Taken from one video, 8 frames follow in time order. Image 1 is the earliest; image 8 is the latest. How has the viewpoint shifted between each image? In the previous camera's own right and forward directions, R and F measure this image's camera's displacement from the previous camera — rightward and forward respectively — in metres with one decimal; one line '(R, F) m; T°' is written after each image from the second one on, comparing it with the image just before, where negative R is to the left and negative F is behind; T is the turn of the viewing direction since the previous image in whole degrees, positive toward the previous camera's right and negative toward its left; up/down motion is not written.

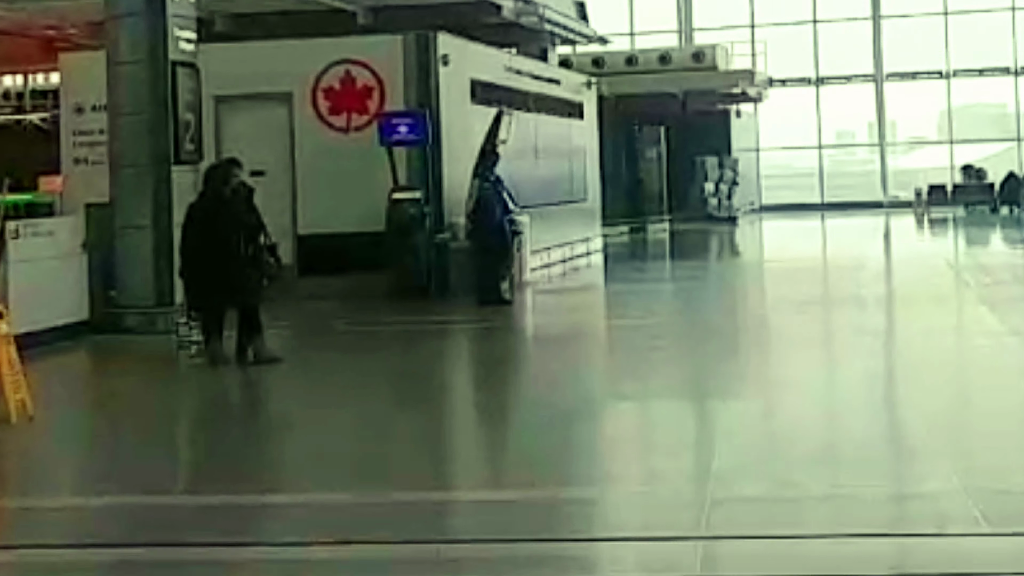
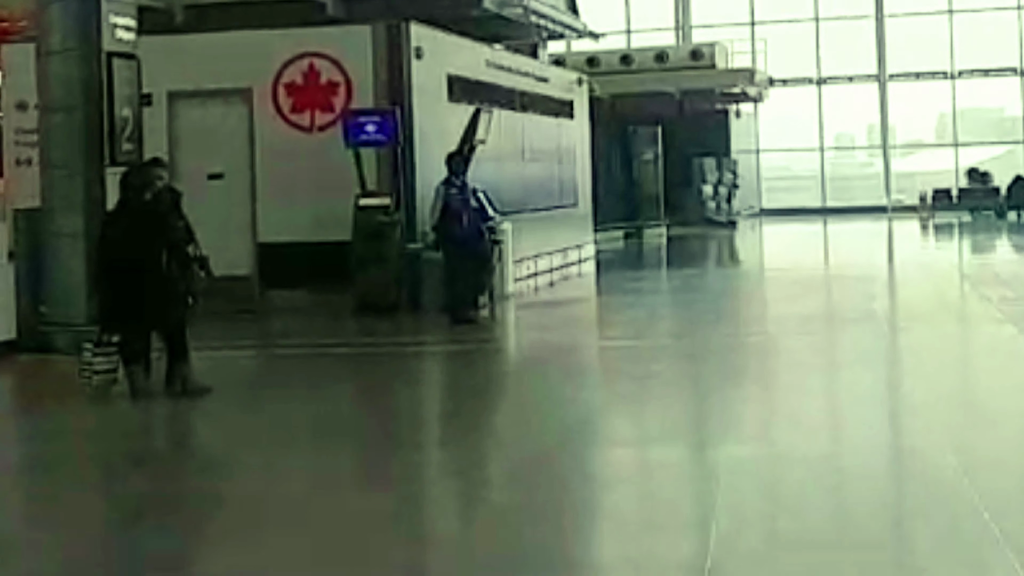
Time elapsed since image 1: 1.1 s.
(+0.2, +1.6) m; 0°
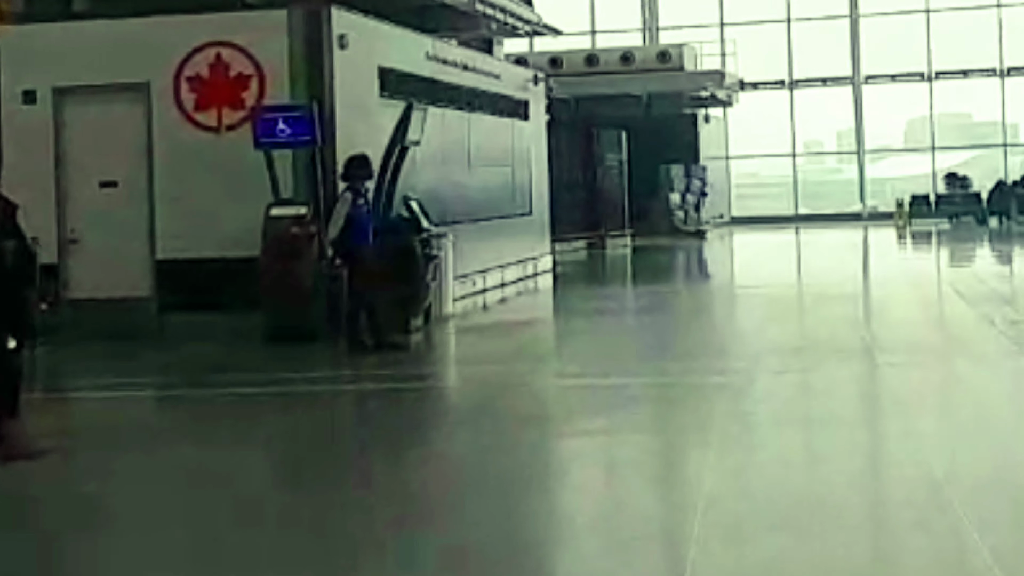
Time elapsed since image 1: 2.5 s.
(+0.3, +2.2) m; +1°
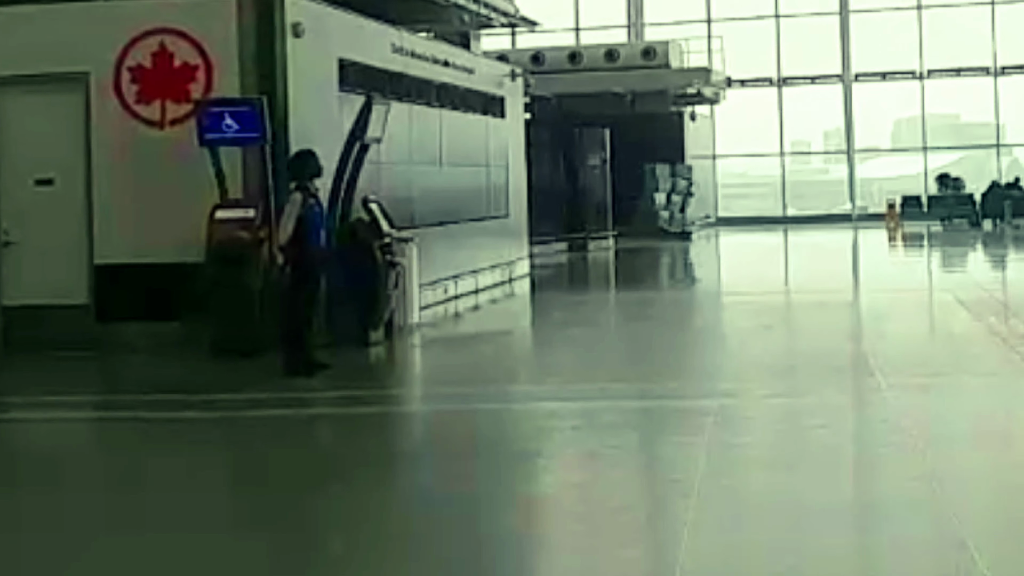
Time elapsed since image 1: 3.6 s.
(+0.2, +1.2) m; 0°
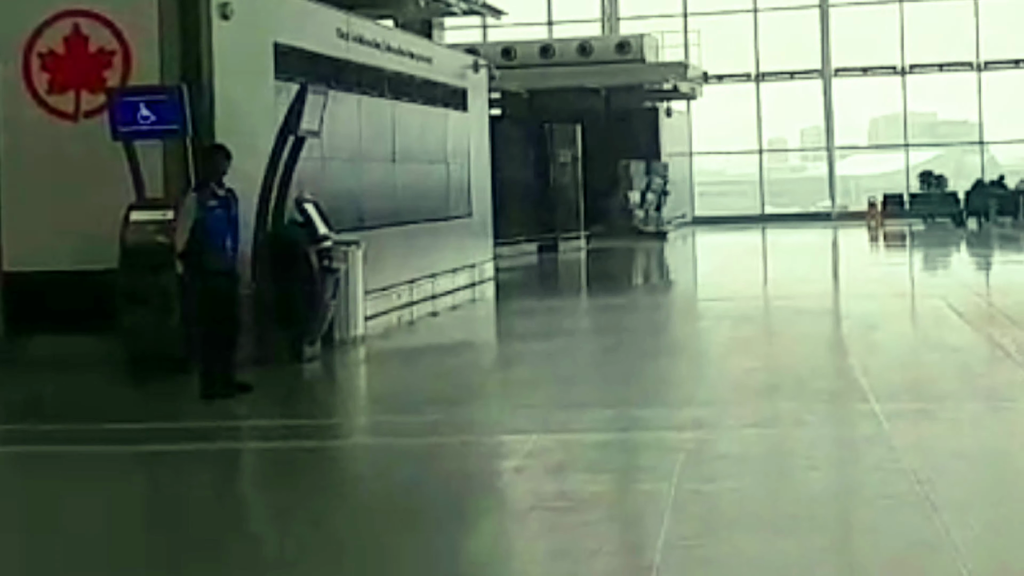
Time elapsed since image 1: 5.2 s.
(+0.2, +1.4) m; +1°
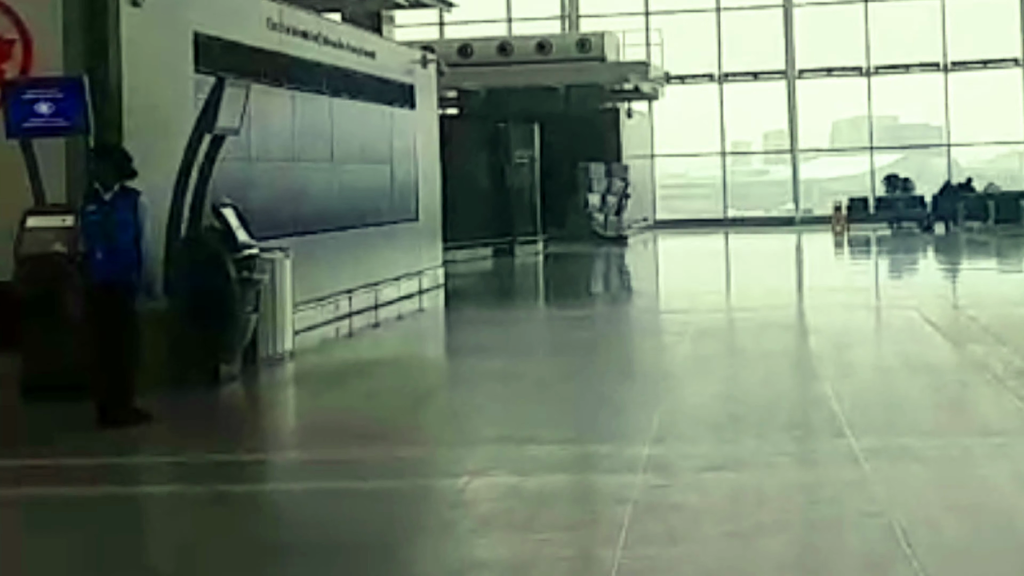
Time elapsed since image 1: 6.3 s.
(+0.2, +1.1) m; +1°
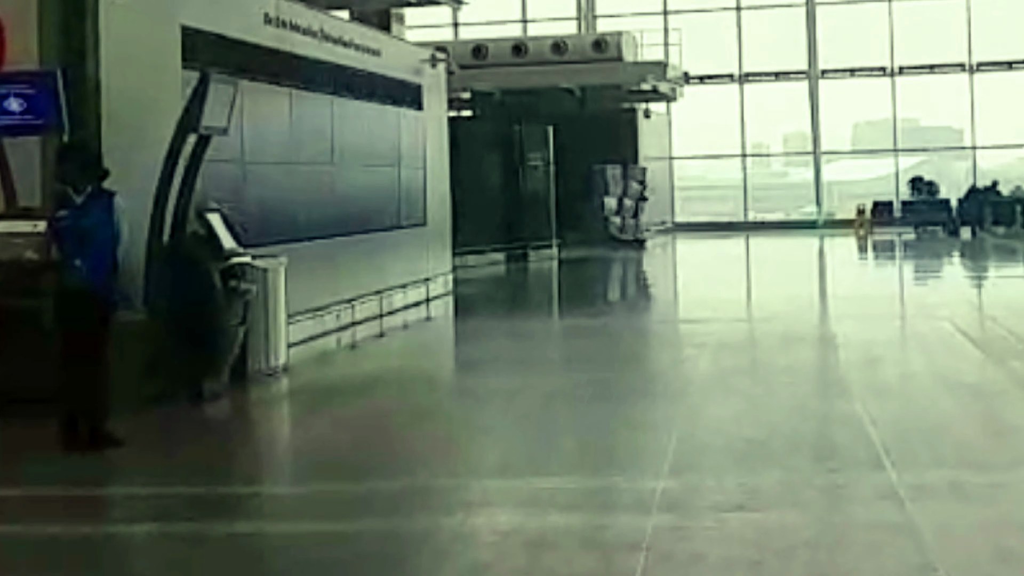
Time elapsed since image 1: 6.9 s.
(+0.1, +0.8) m; -1°
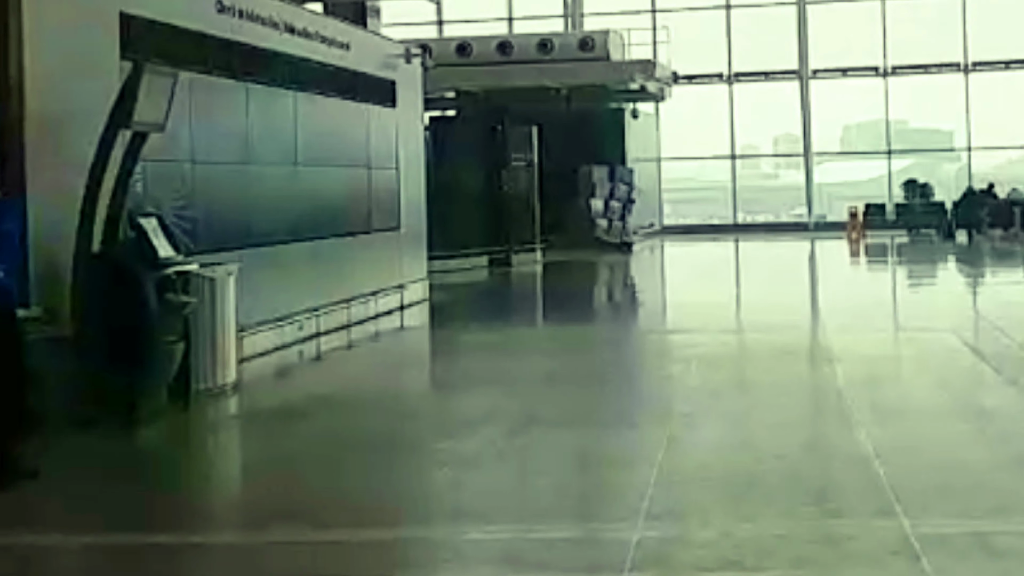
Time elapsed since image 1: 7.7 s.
(+0.1, +1.0) m; 0°
